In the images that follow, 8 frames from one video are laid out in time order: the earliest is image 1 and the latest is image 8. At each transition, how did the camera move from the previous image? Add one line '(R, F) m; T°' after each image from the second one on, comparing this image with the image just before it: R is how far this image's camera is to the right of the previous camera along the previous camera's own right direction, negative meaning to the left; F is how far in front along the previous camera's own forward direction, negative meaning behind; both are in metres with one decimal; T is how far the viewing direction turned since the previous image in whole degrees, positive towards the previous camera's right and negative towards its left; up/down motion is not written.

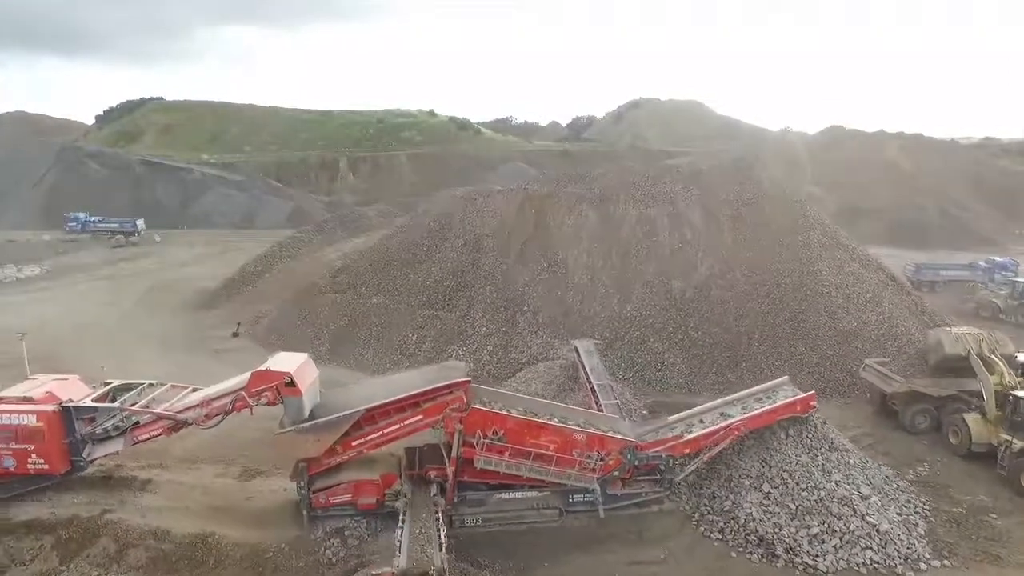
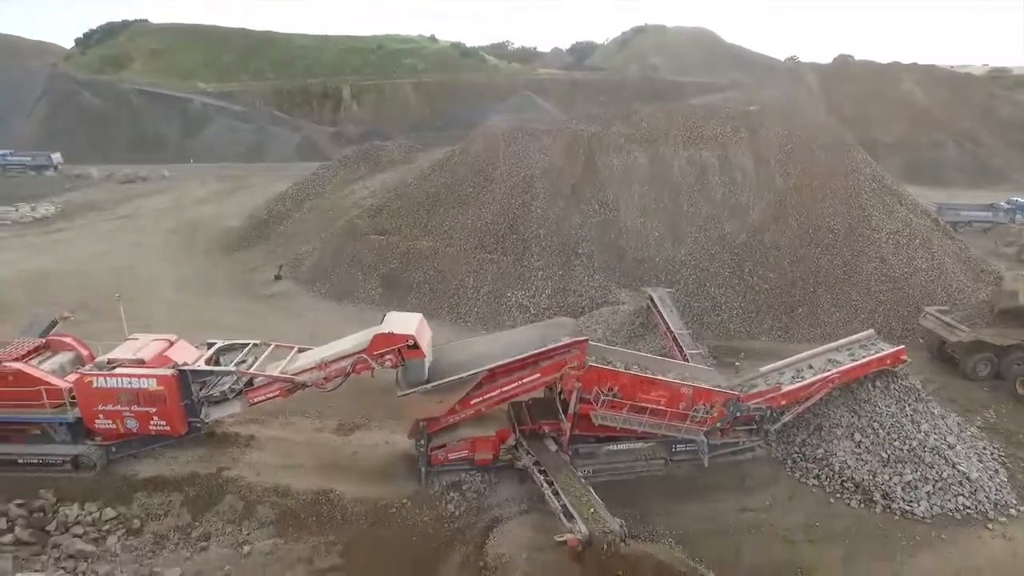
(-2.2, +0.2) m; +2°
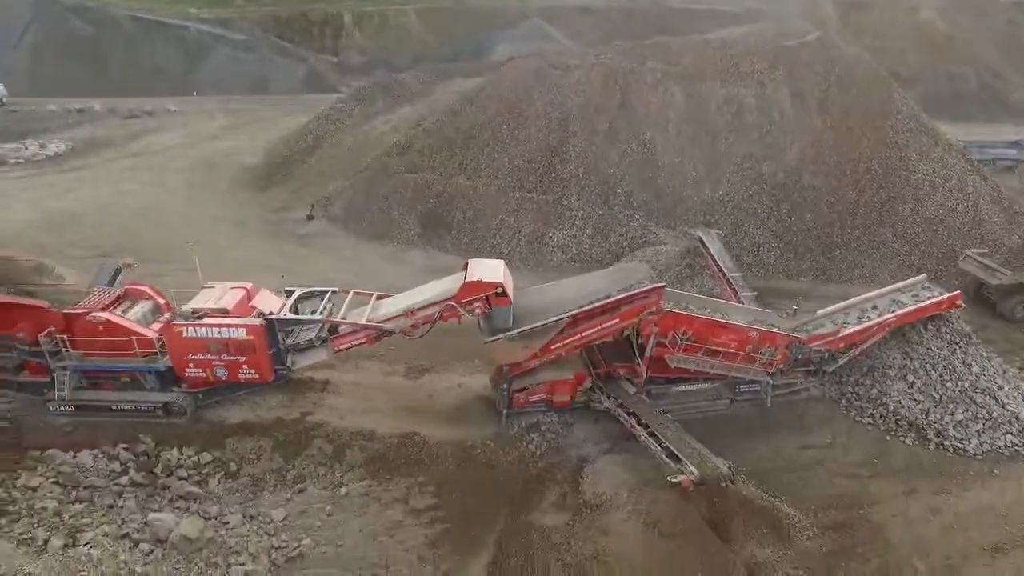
(-1.5, -0.1) m; +1°
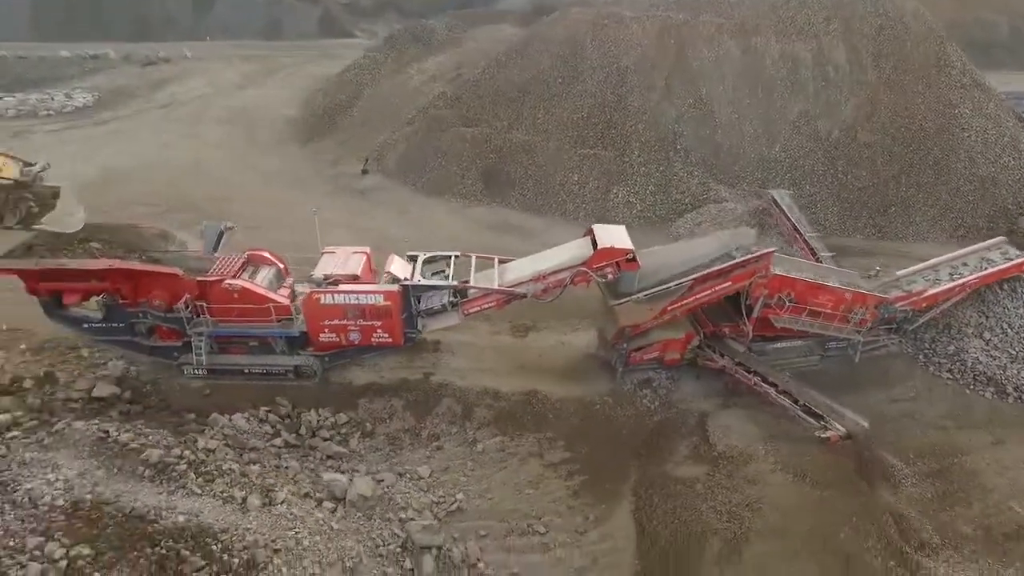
(-2.3, -0.3) m; +1°
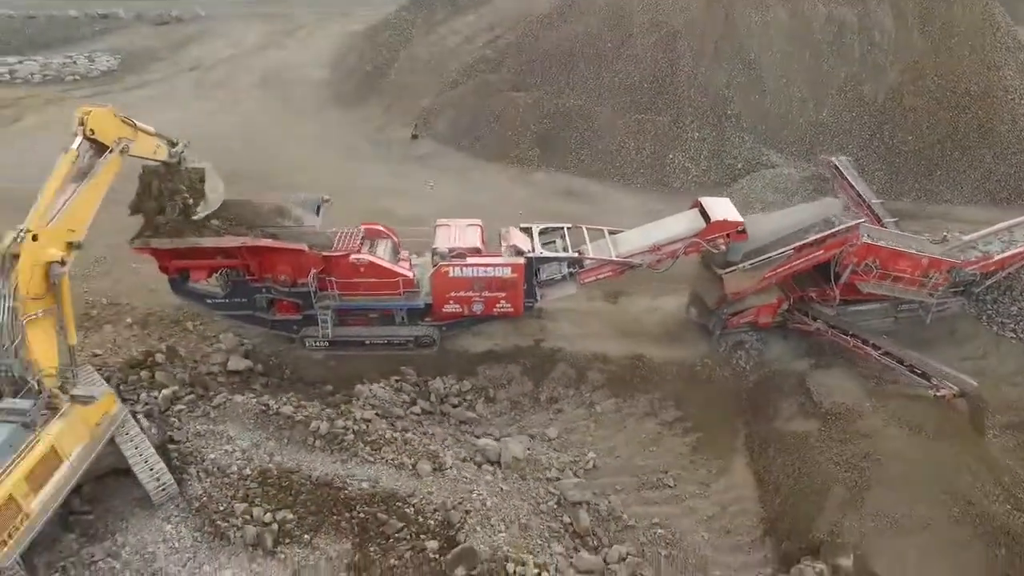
(-2.3, -0.4) m; +2°
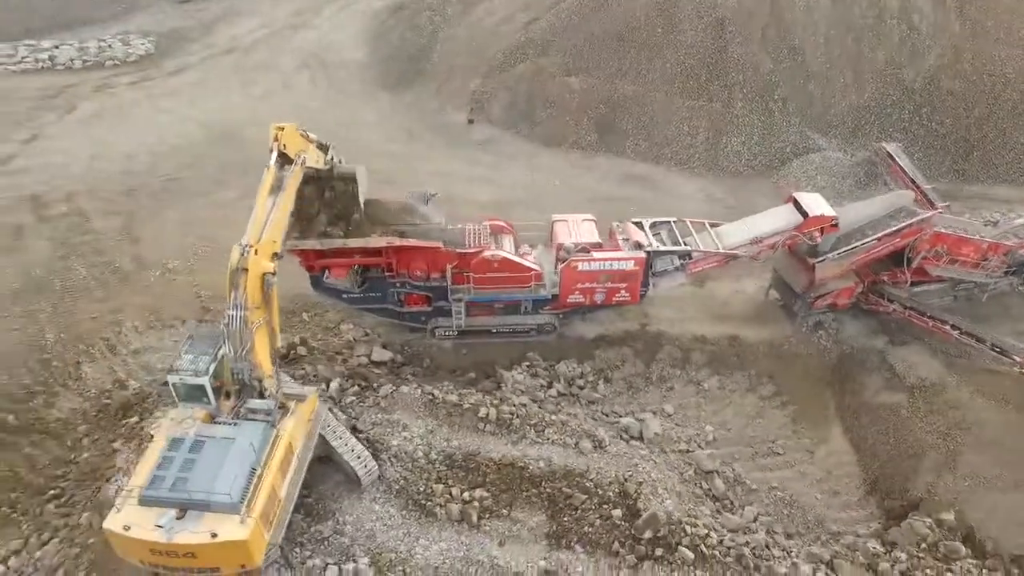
(-2.6, -0.9) m; +2°
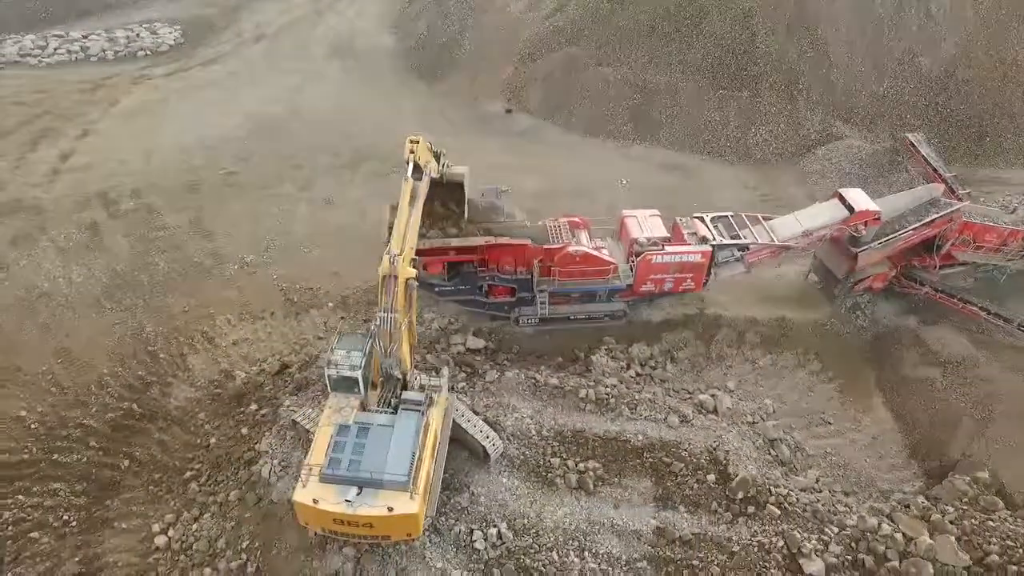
(-2.0, -1.2) m; +1°
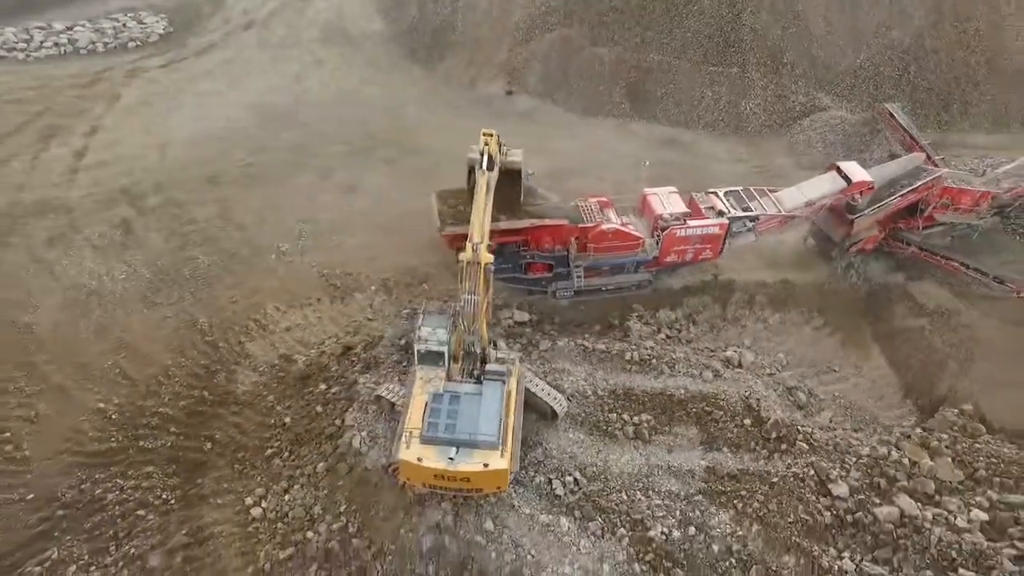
(-1.7, -1.2) m; +3°
